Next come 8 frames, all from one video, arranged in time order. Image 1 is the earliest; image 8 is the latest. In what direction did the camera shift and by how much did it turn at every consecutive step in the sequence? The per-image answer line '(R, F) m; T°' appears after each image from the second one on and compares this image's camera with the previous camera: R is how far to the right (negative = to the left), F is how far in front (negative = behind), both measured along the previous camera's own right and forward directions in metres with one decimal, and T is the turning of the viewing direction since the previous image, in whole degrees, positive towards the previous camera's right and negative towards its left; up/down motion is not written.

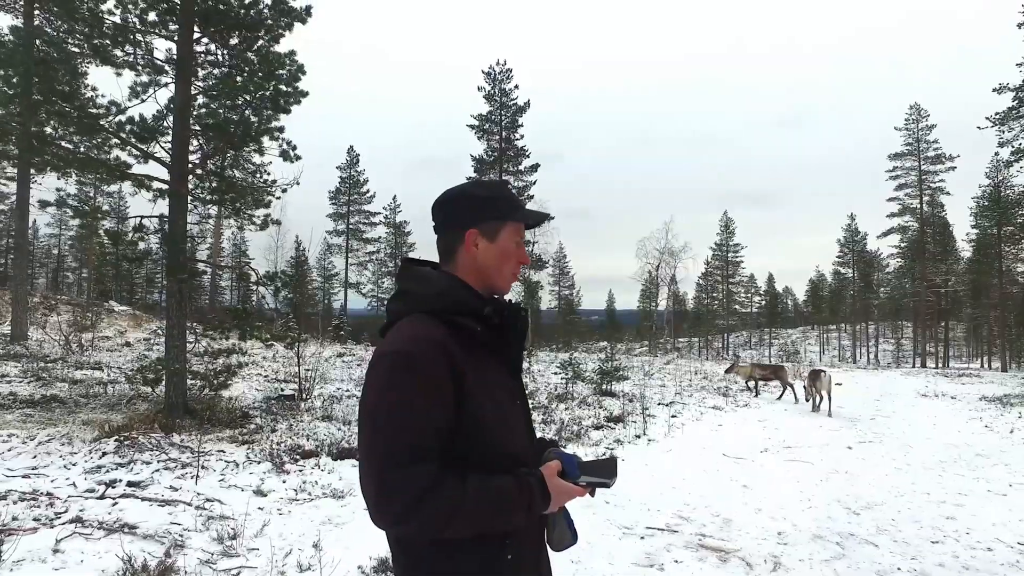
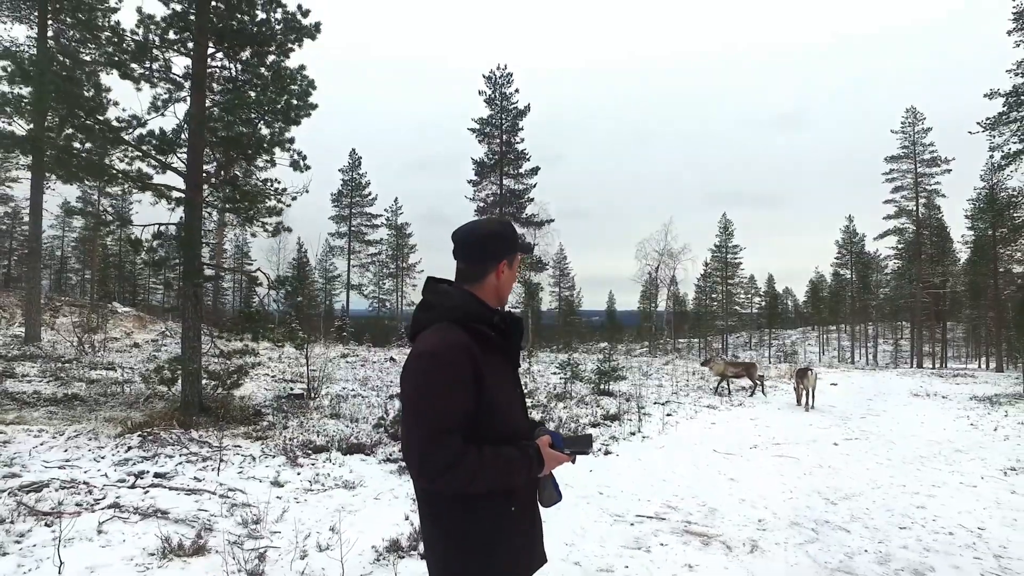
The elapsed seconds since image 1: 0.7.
(0.0, -0.4) m; 0°
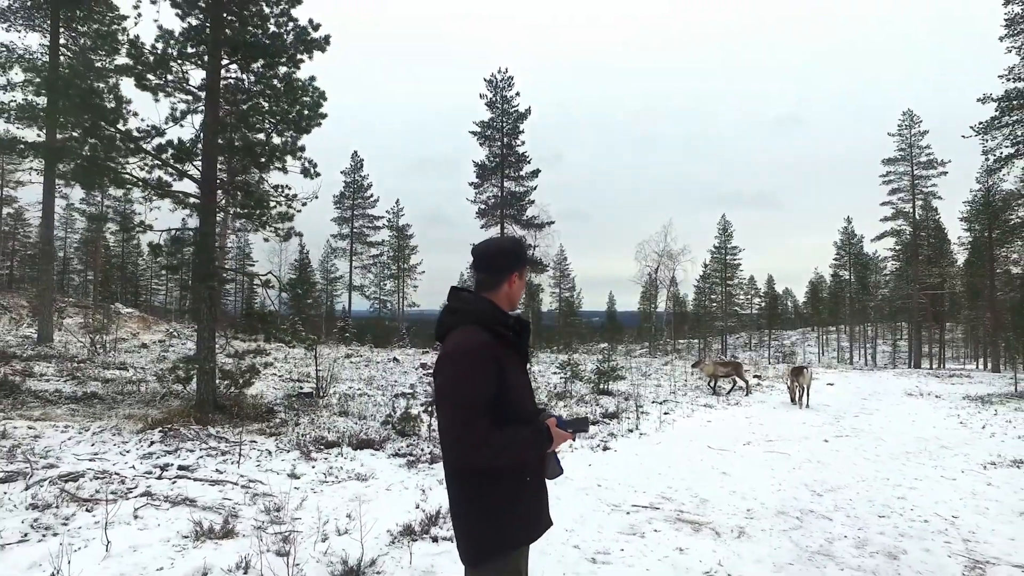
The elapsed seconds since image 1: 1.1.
(0.0, -0.3) m; 0°
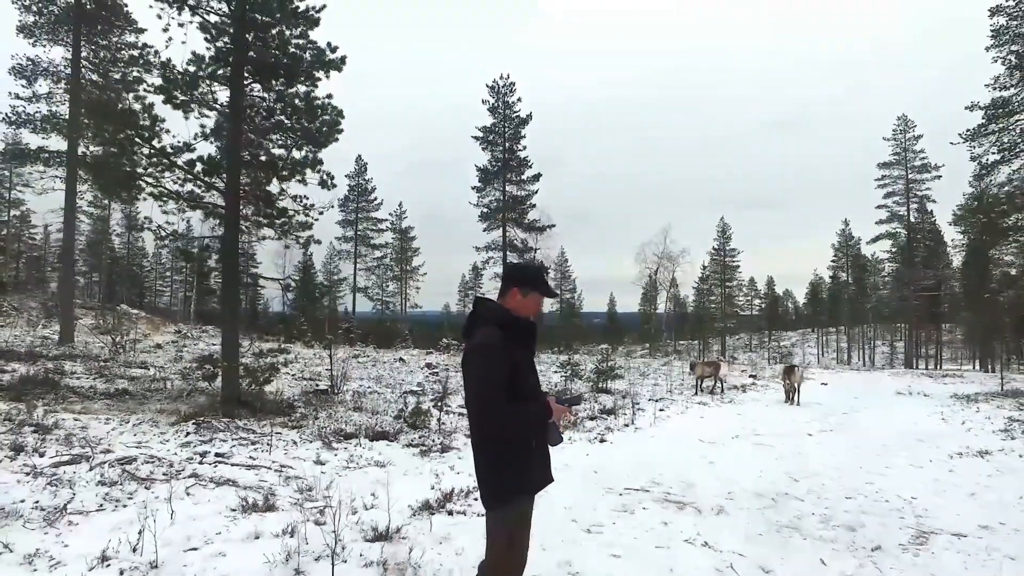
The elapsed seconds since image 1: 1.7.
(-0.1, -0.6) m; 0°
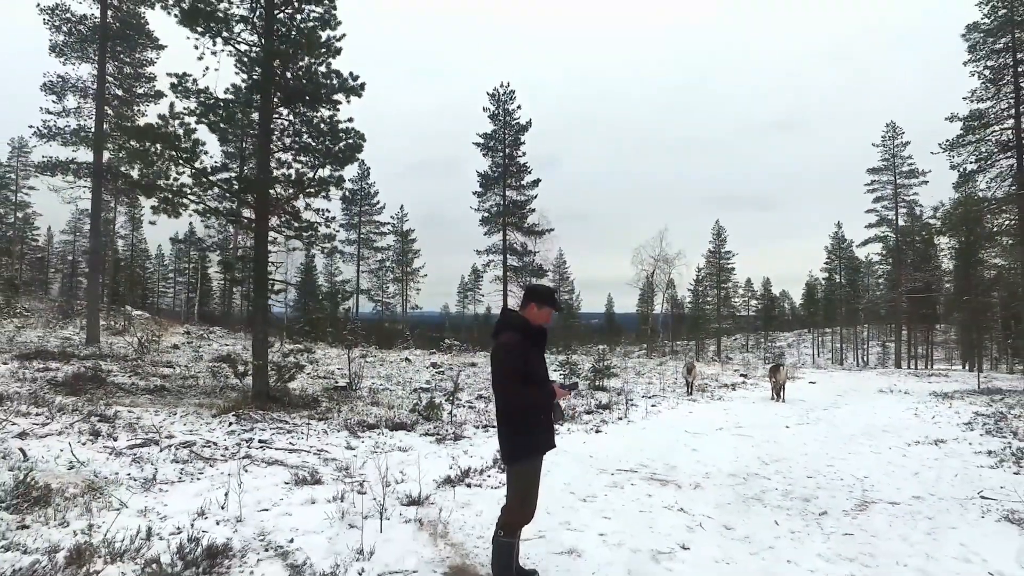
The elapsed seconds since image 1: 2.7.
(-0.1, -1.0) m; 0°
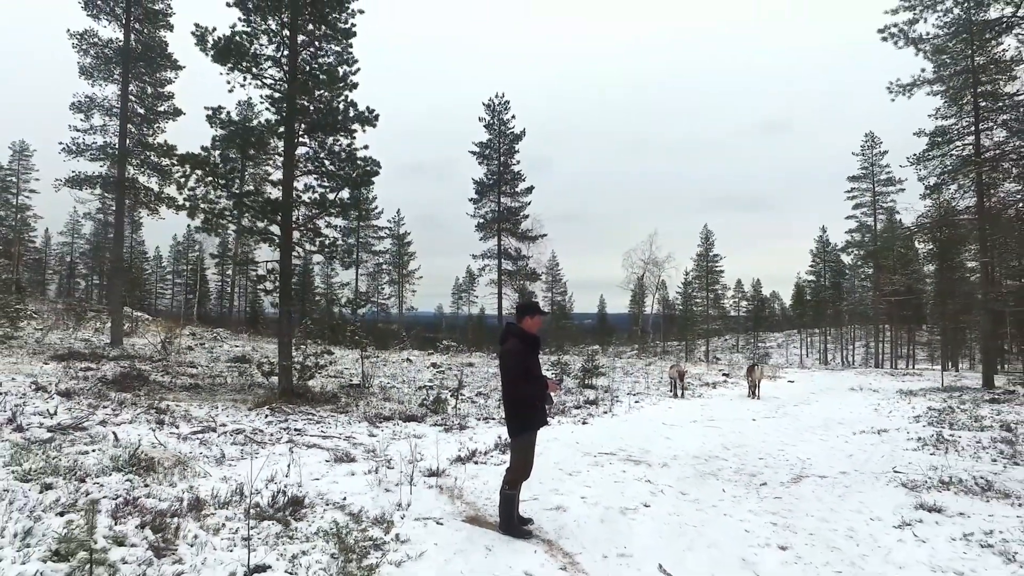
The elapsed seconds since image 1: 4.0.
(-0.1, -1.3) m; +1°
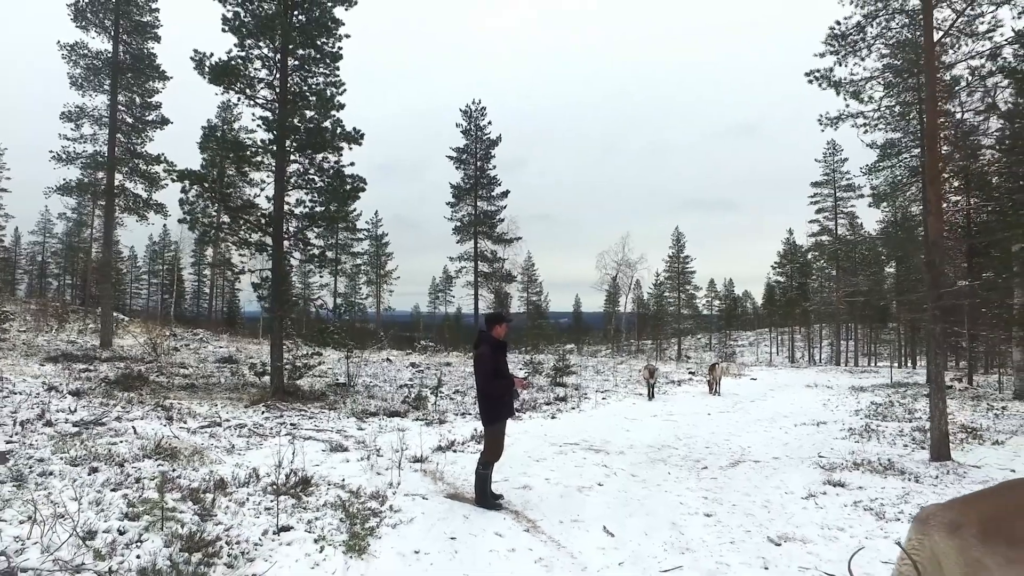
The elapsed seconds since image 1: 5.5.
(+0.1, -1.1) m; +2°
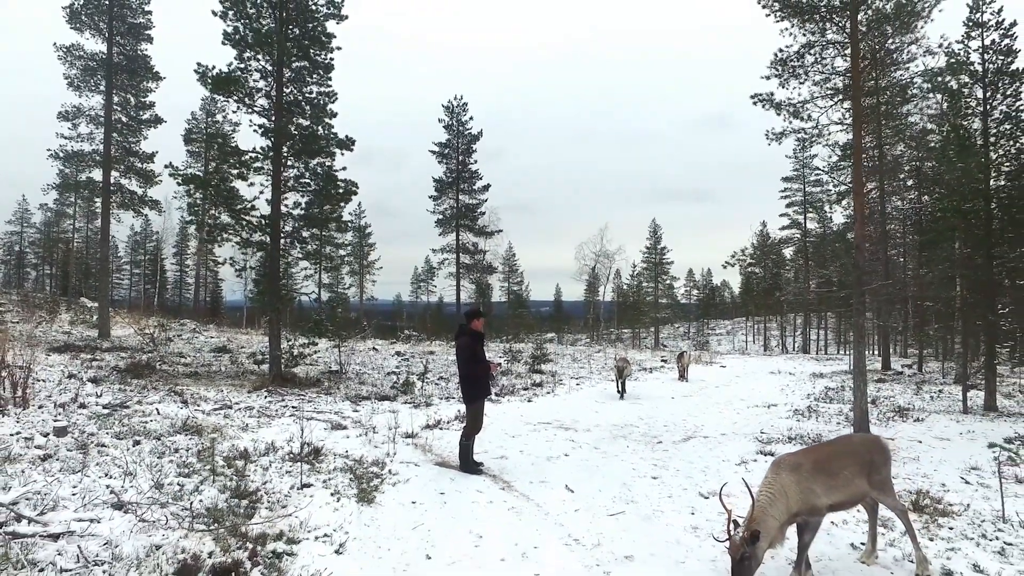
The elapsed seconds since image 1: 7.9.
(+0.1, -1.2) m; +2°
